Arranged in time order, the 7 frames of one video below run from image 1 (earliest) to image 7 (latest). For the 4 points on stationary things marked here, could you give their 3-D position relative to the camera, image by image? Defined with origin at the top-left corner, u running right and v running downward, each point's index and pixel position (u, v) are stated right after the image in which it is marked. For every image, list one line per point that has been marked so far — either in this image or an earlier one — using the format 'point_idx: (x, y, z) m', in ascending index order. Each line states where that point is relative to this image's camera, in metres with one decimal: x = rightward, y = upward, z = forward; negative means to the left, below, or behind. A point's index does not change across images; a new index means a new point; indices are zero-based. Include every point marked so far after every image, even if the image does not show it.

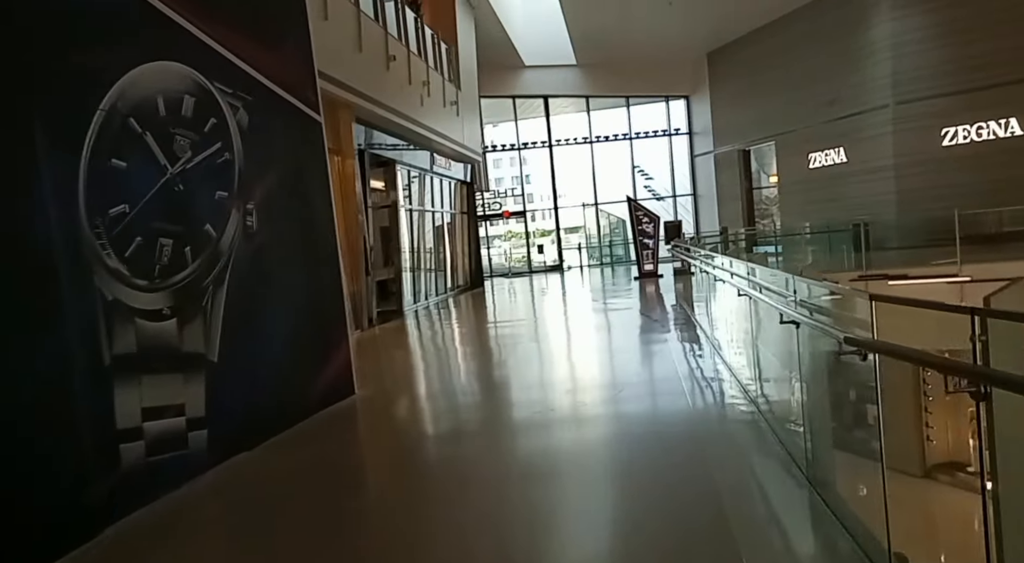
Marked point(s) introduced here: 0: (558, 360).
0: (+0.5, -0.8, +8.0) m
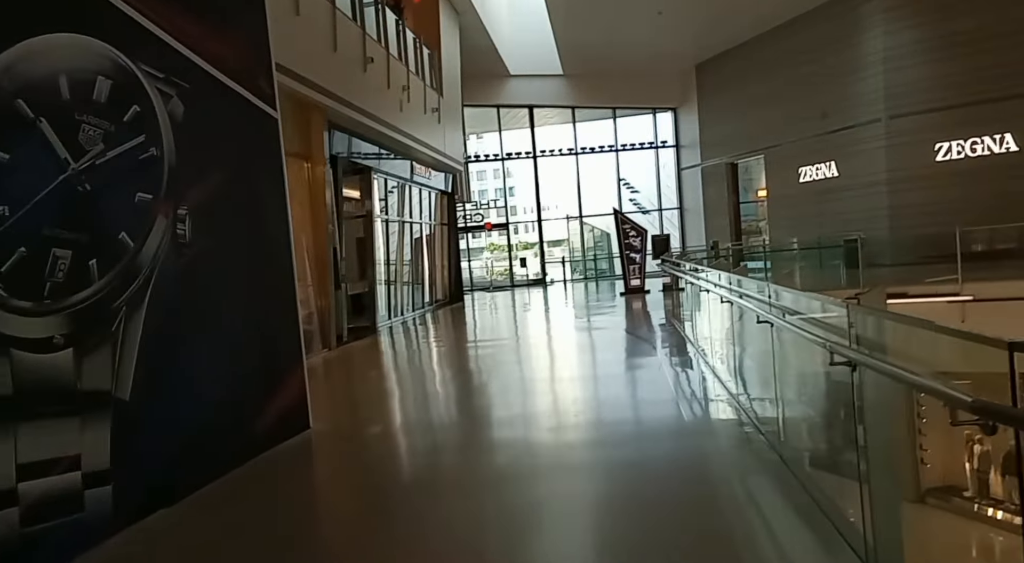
0: (+0.3, -1.0, +7.4) m
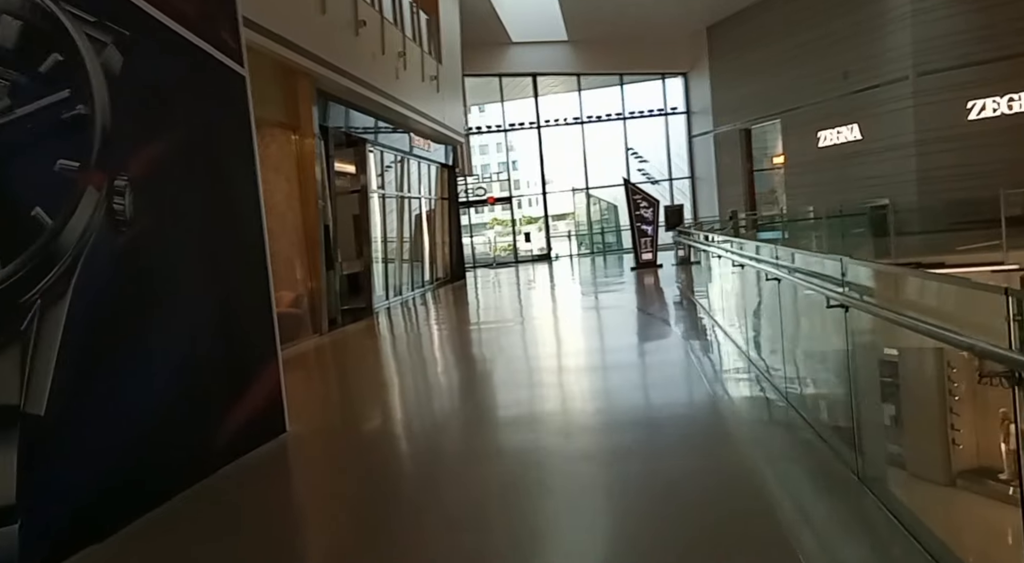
0: (+0.3, -0.8, +6.8) m
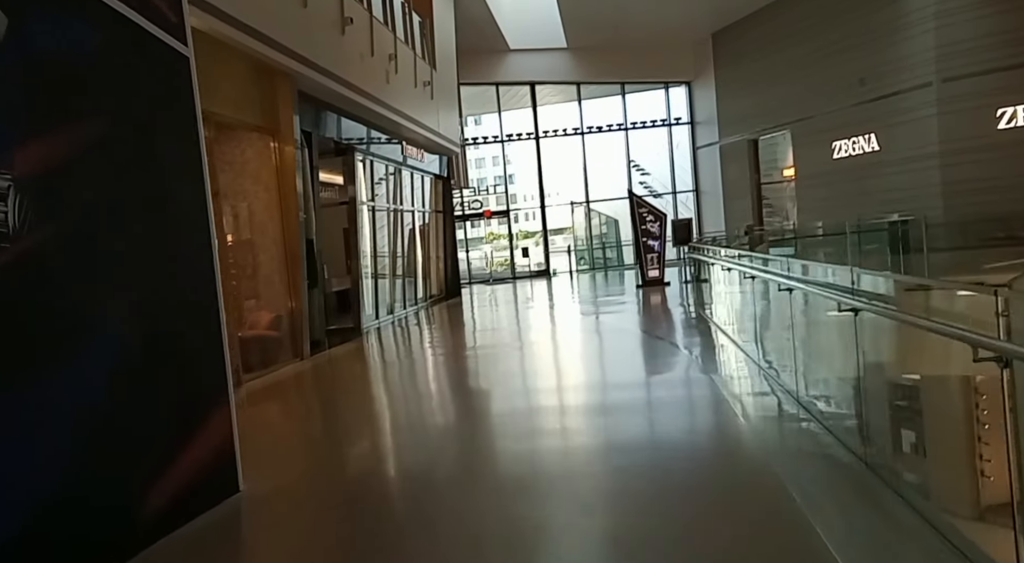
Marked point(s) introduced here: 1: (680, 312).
0: (+0.4, -1.0, +6.0) m
1: (+2.5, -0.5, +11.2) m
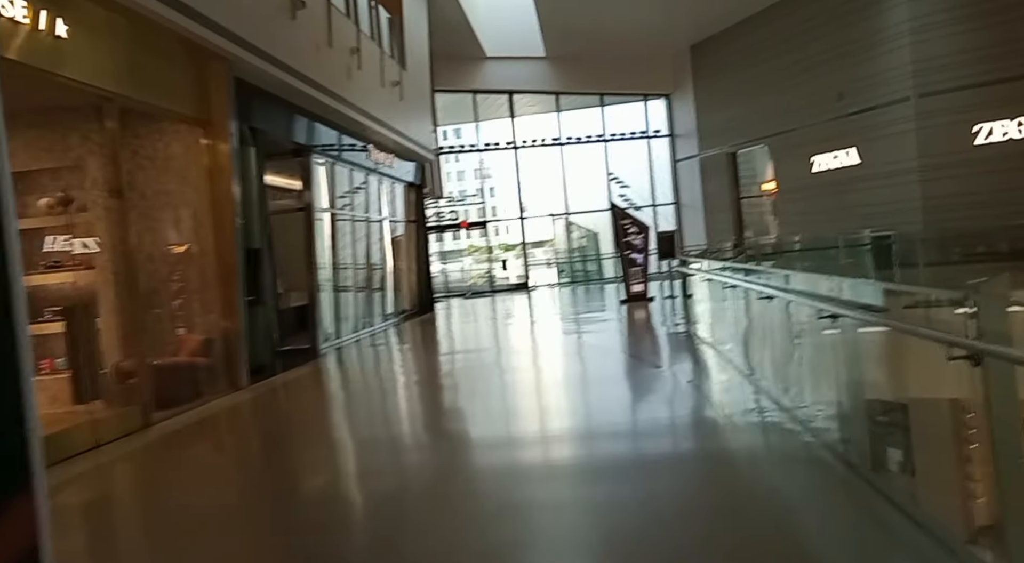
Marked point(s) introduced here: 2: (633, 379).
0: (+0.1, -1.1, +5.3) m
1: (+2.2, -0.7, +10.5) m
2: (+1.2, -0.9, +7.1) m
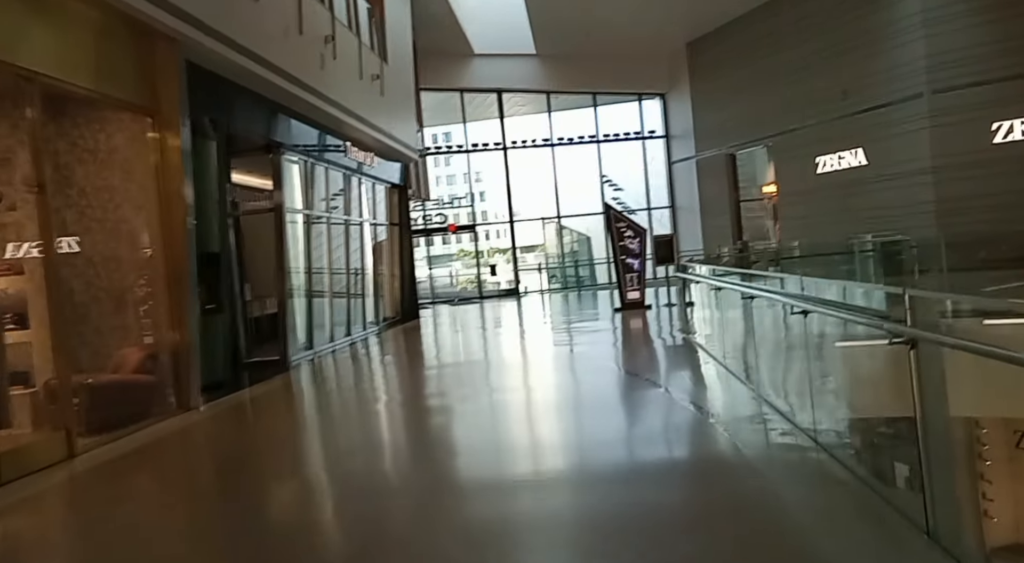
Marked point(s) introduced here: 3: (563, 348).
0: (0.0, -1.1, +4.6) m
1: (+2.0, -0.8, +9.9) m
2: (+1.0, -1.0, +6.5) m
3: (+0.7, -0.8, +9.6) m
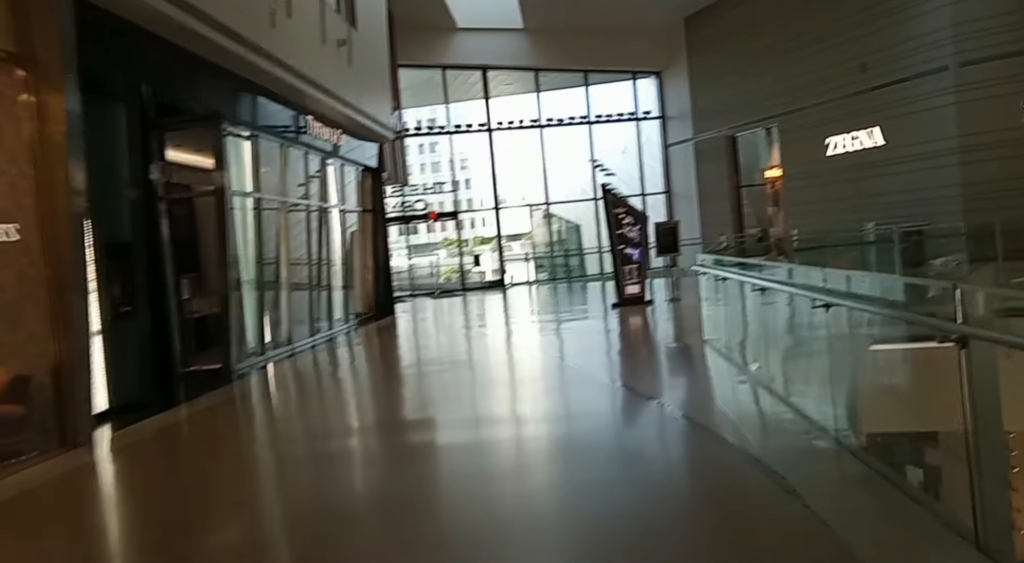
0: (-0.1, -1.1, +3.5) m
1: (+1.8, -0.7, +8.8) m
2: (+0.9, -1.0, +5.3) m
3: (+0.5, -0.8, +8.4) m
